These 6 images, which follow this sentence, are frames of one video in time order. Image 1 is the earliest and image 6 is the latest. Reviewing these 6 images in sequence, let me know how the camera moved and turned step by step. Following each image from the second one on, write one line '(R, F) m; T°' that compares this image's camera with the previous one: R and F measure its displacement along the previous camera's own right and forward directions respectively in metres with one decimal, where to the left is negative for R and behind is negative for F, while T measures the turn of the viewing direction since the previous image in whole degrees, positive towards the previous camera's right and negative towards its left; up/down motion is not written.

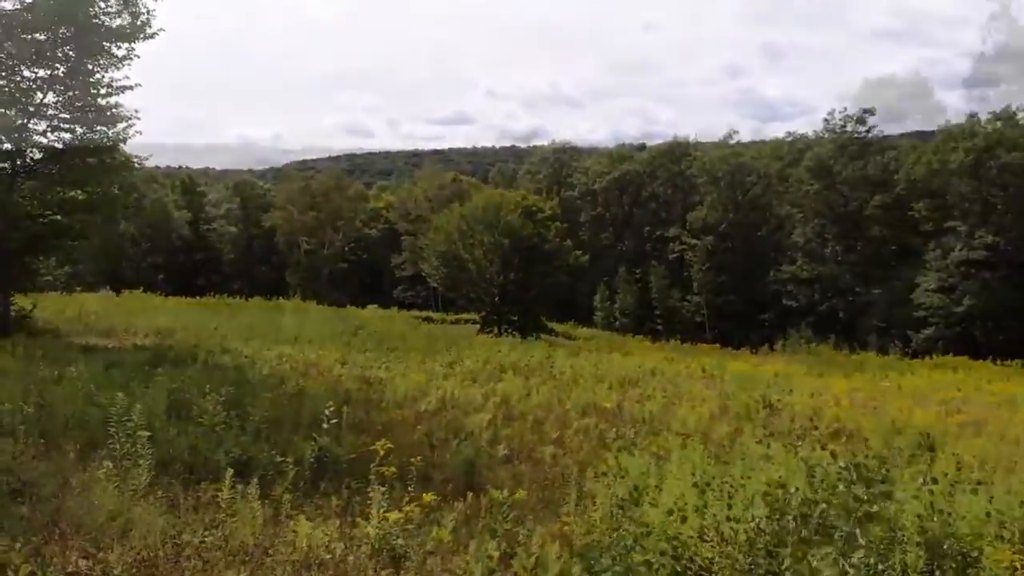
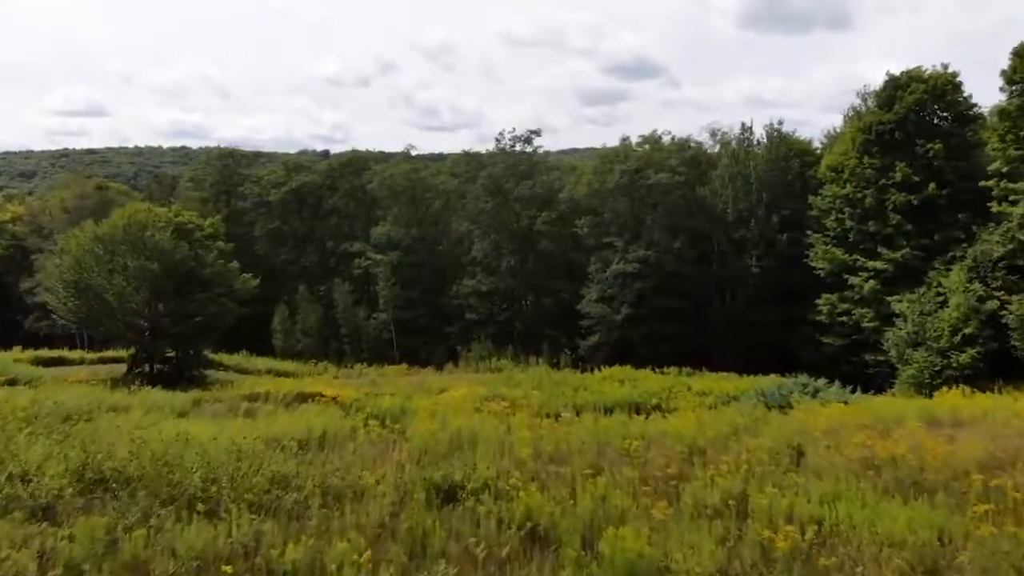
(-0.1, +2.1) m; 0°
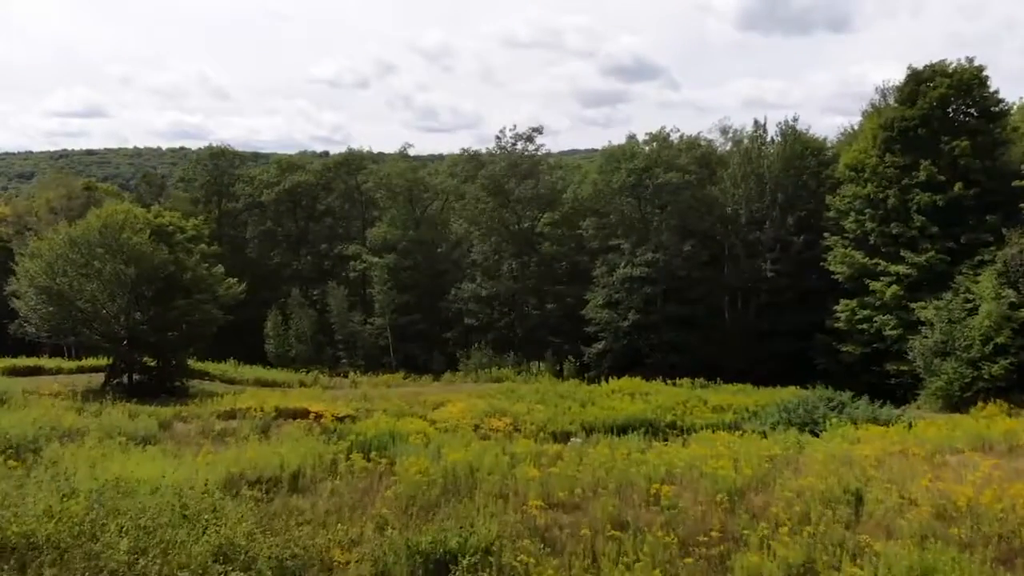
(-0.1, +1.6) m; 0°
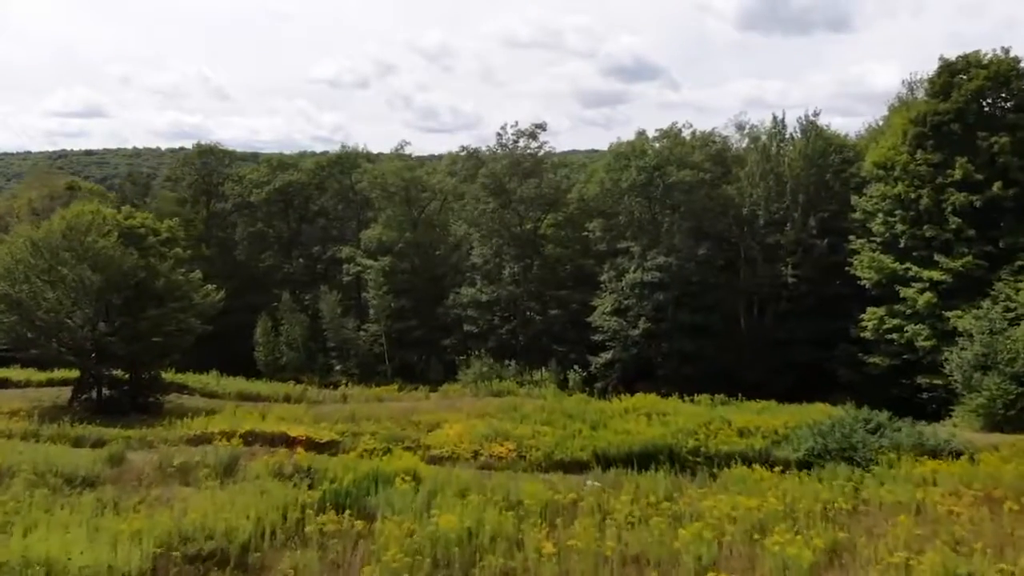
(-0.1, +2.0) m; 0°
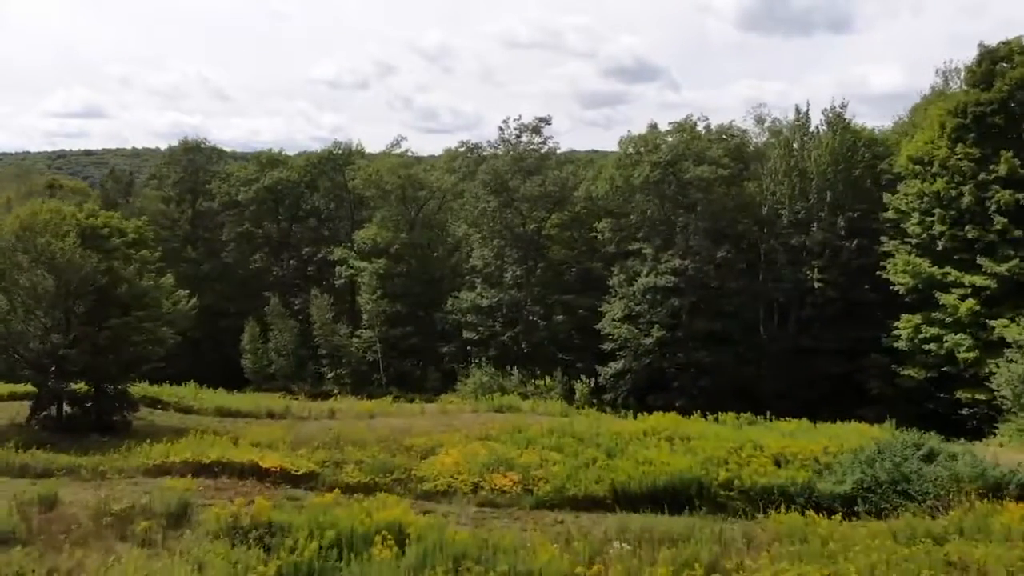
(-0.1, +2.2) m; 0°
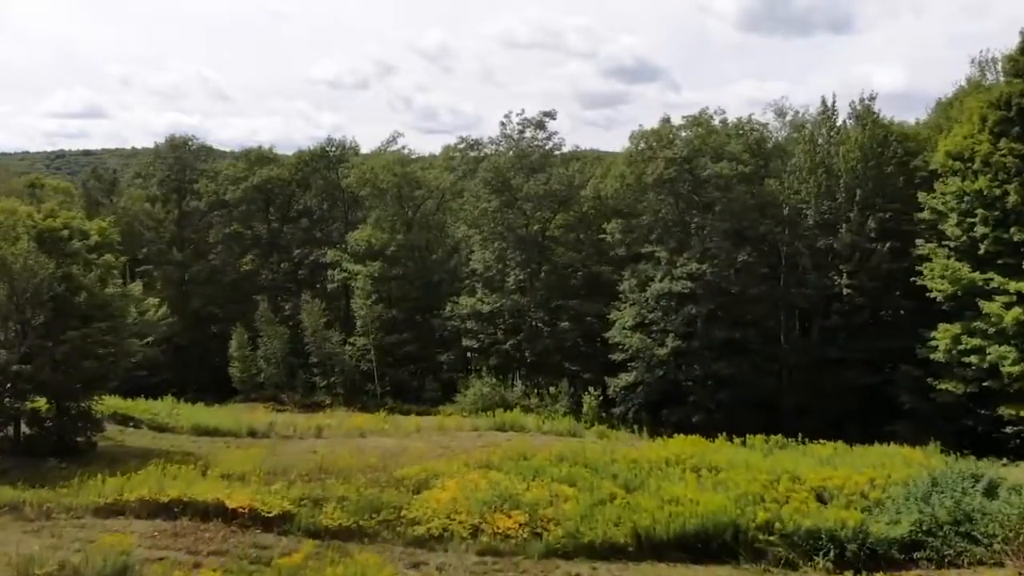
(-0.1, +2.0) m; 0°
